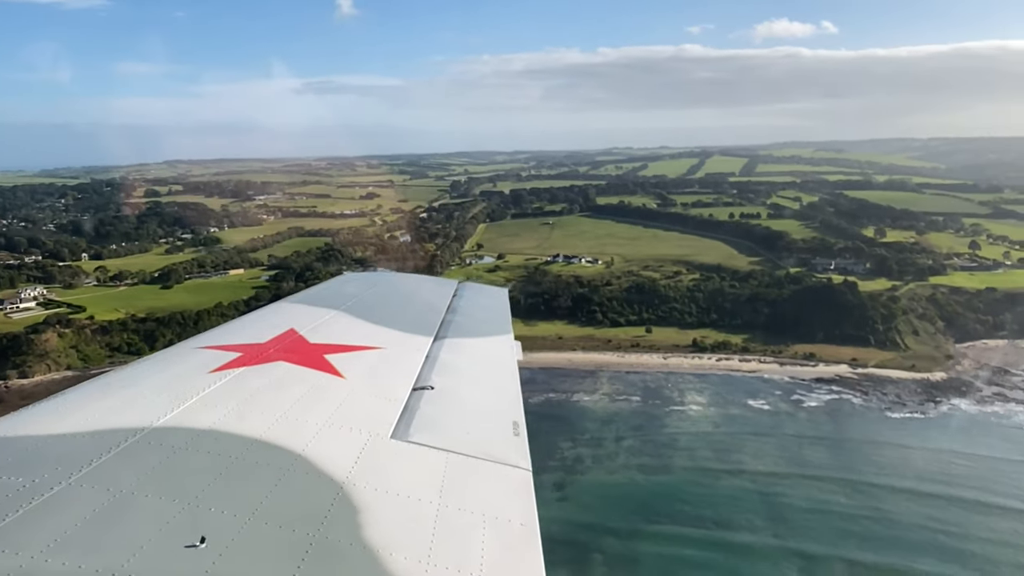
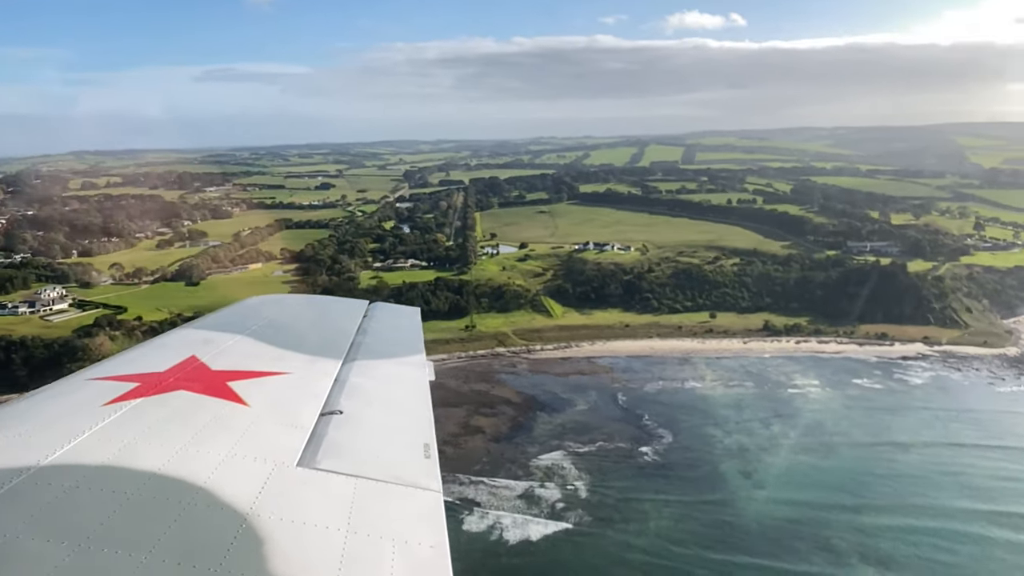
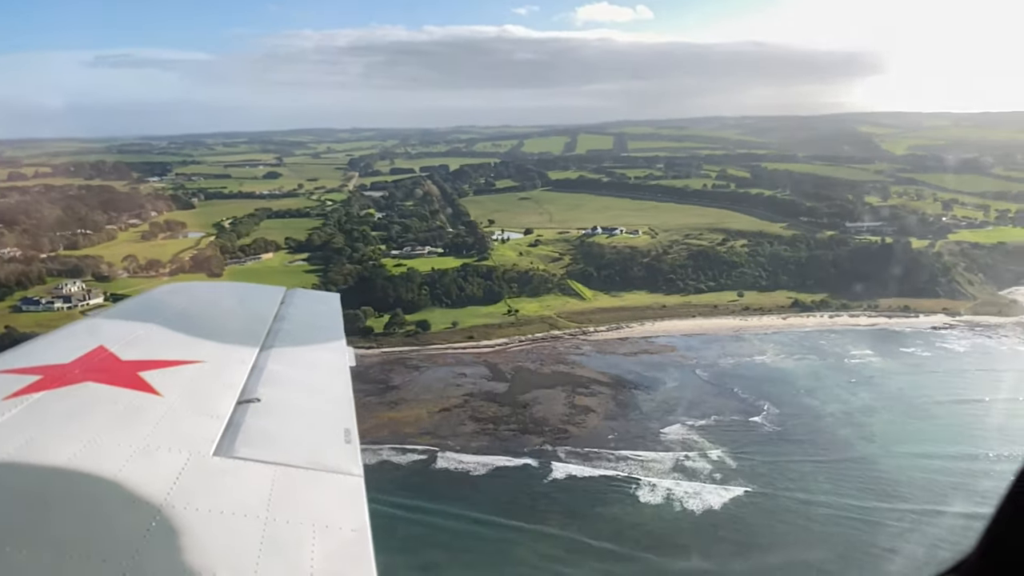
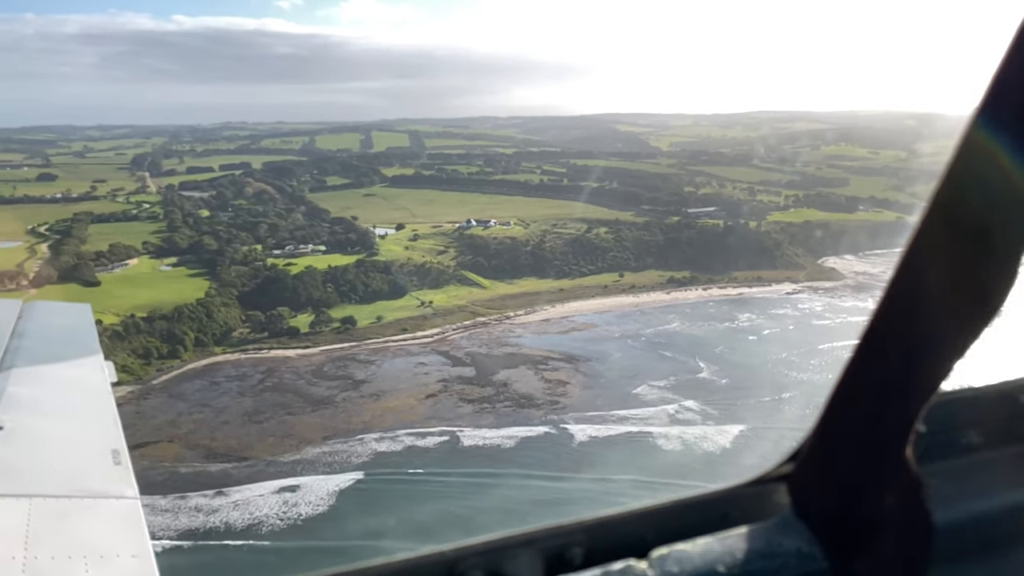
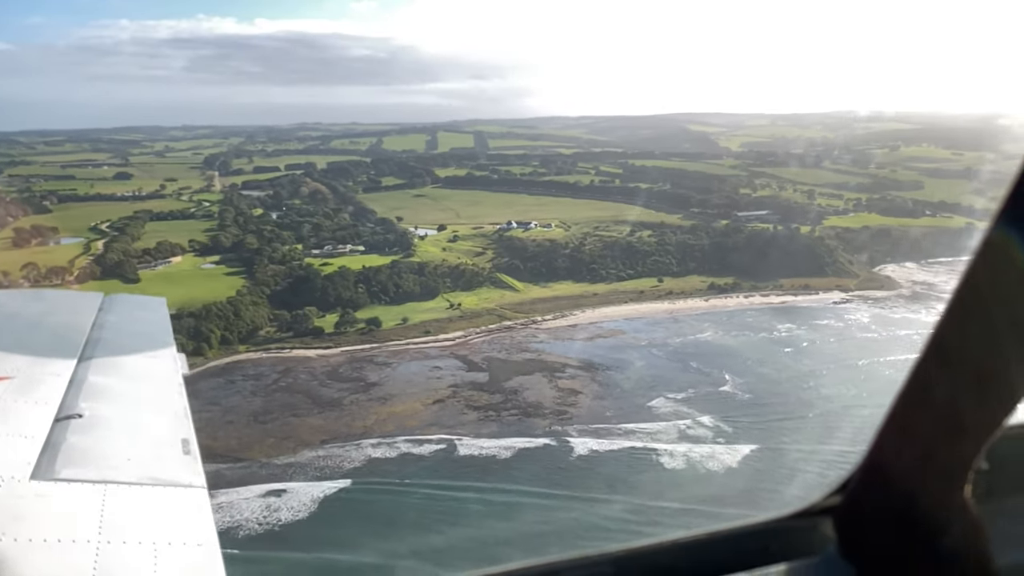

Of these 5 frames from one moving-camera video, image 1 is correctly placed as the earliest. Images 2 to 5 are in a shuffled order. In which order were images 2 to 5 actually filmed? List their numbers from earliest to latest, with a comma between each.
2, 3, 5, 4
